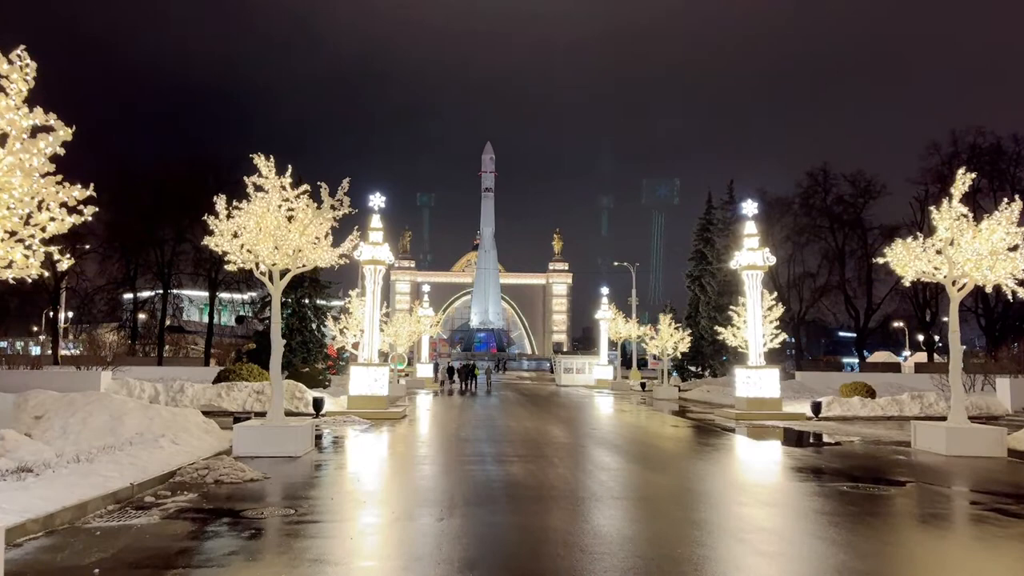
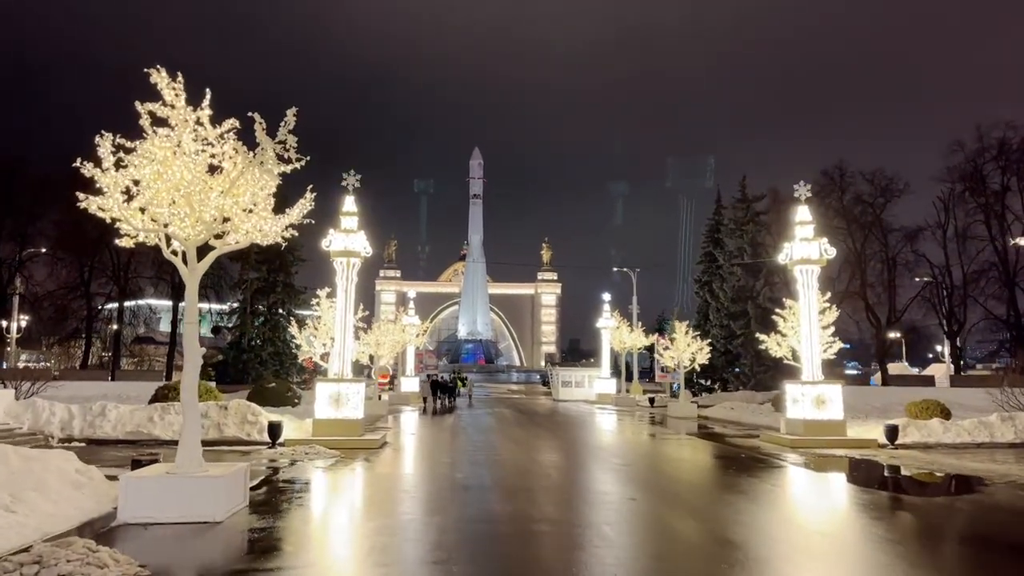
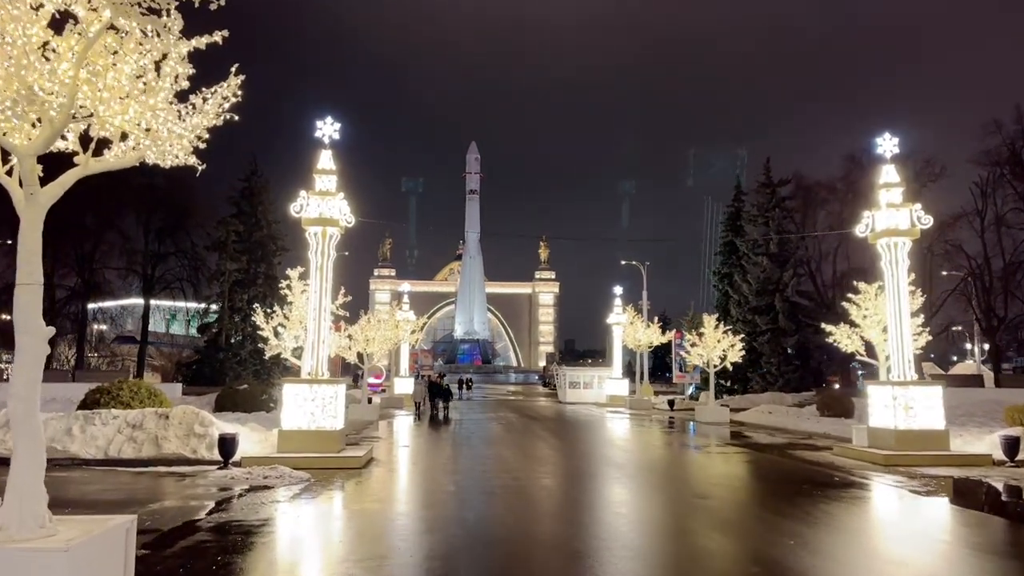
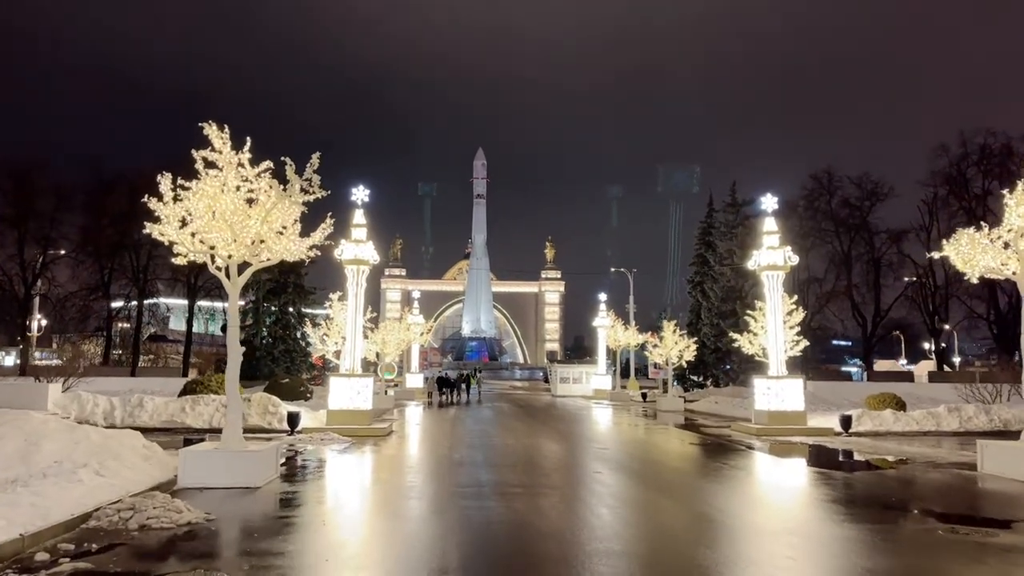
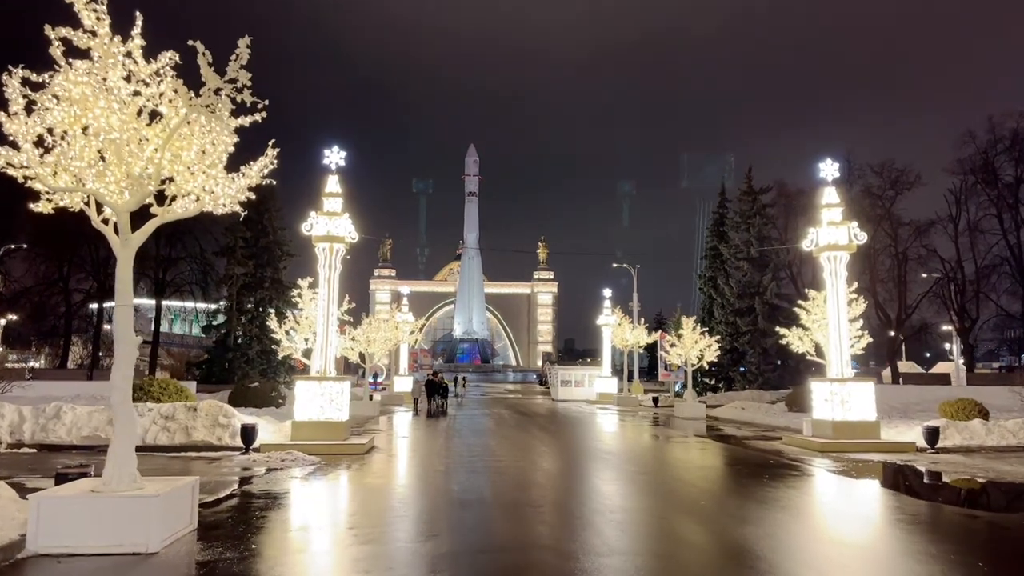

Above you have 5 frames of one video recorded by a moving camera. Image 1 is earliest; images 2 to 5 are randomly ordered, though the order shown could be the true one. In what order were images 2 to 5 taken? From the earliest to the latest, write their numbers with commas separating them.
4, 2, 5, 3
